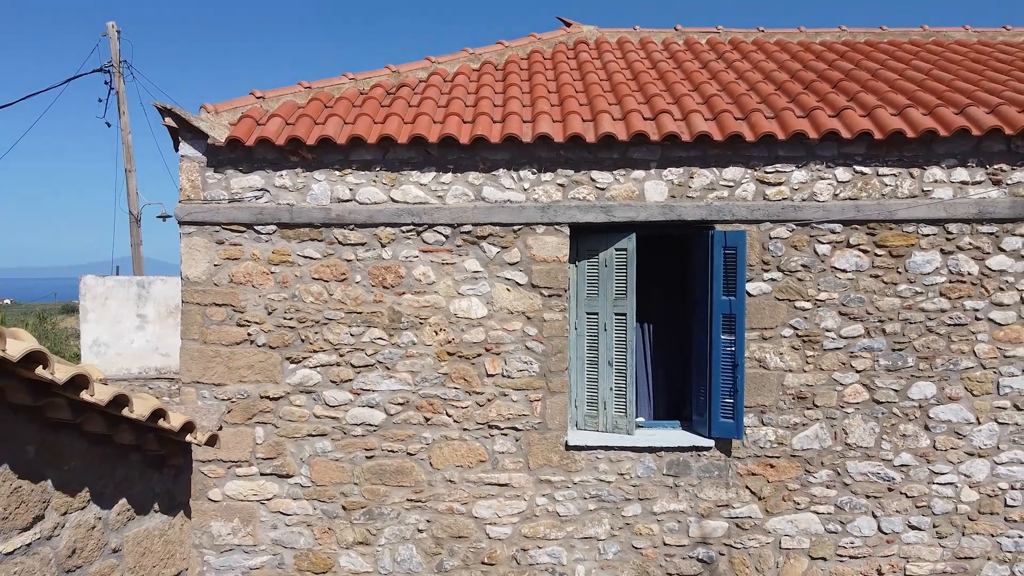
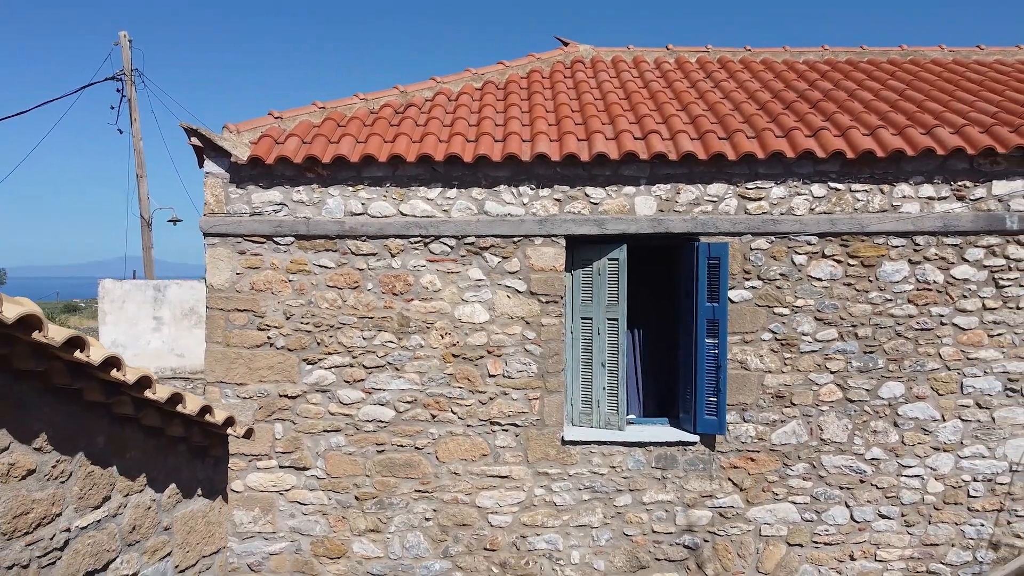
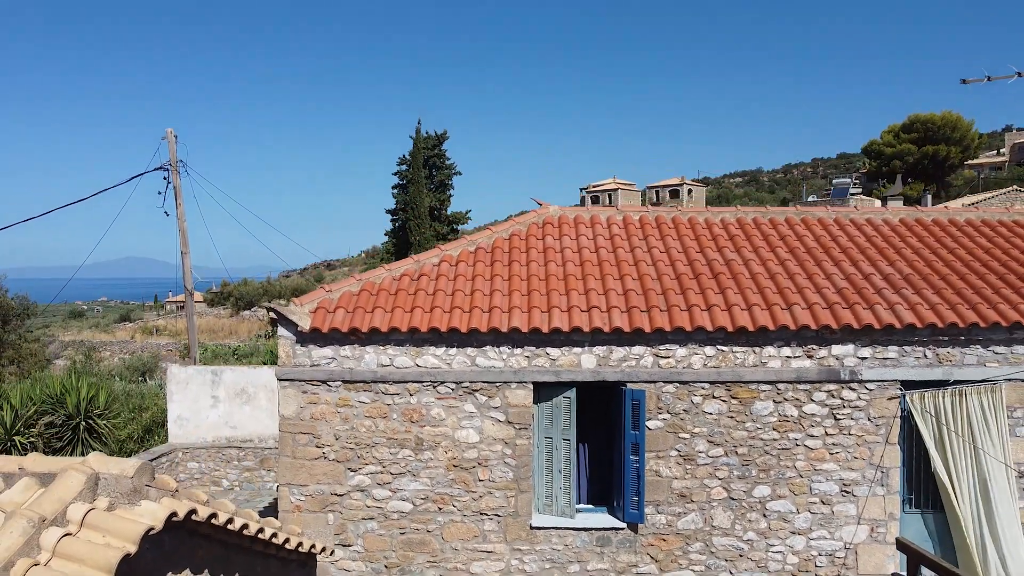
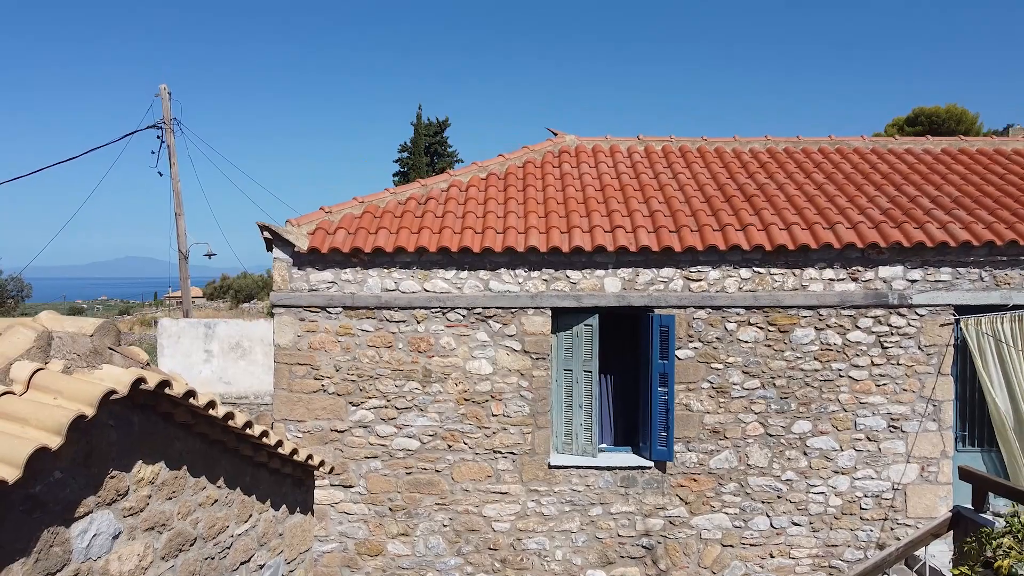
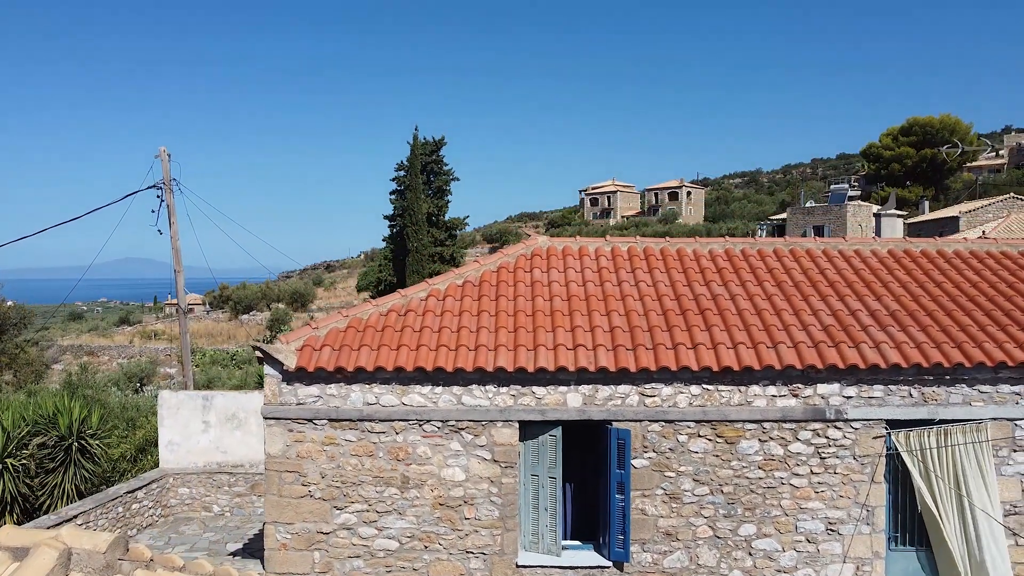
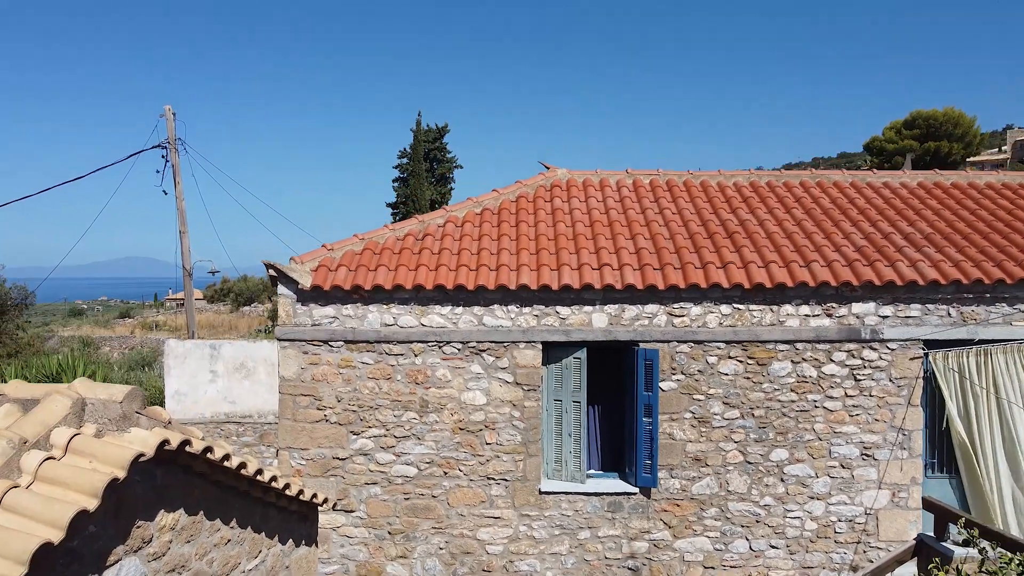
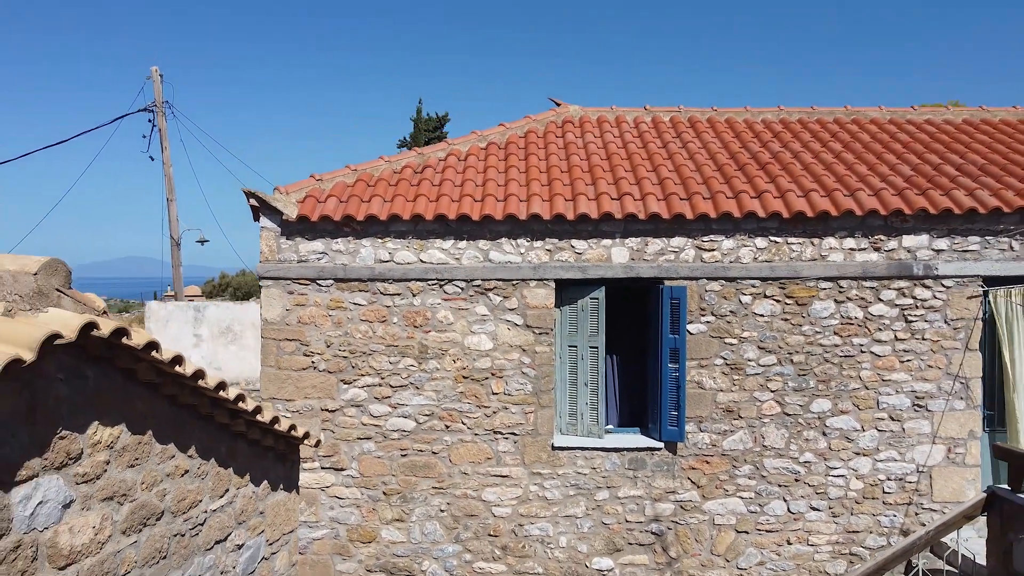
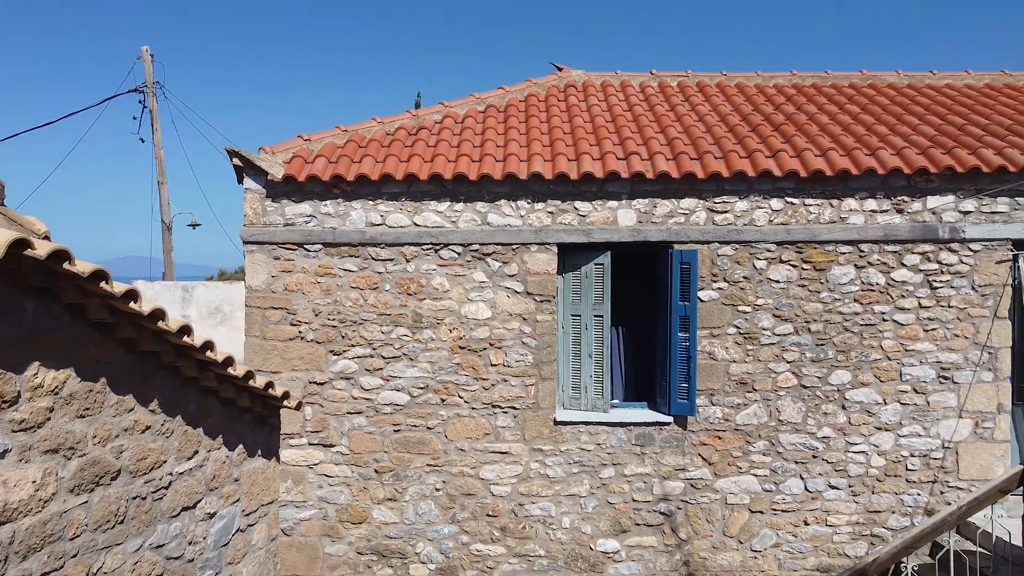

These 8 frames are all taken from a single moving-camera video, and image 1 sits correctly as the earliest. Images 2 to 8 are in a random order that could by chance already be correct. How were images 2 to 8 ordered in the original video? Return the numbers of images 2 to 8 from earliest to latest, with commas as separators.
2, 8, 7, 4, 6, 3, 5
